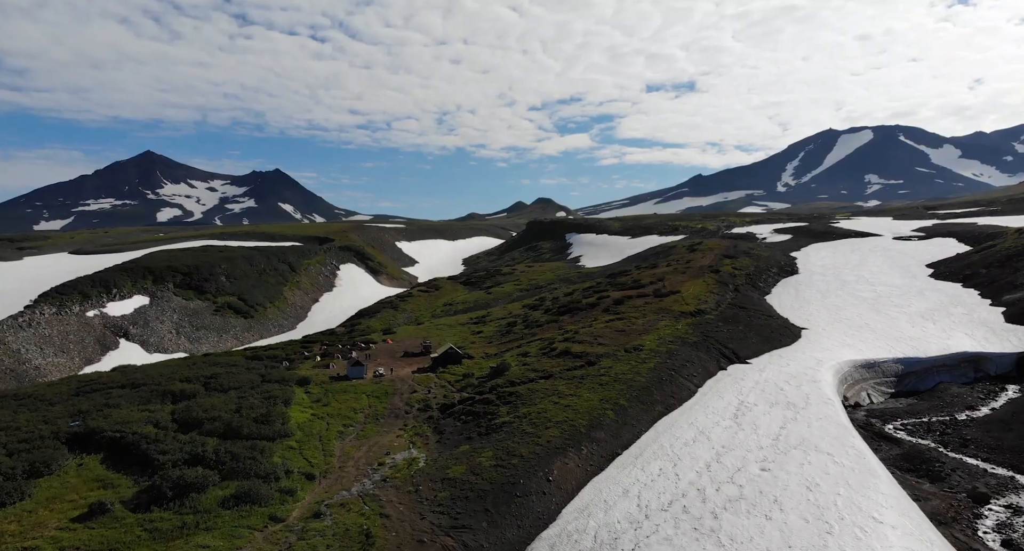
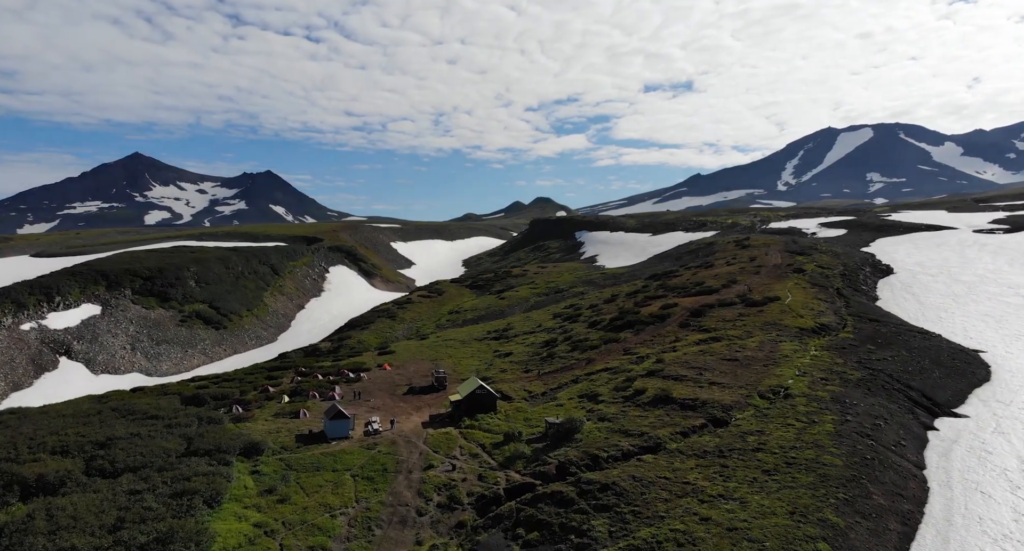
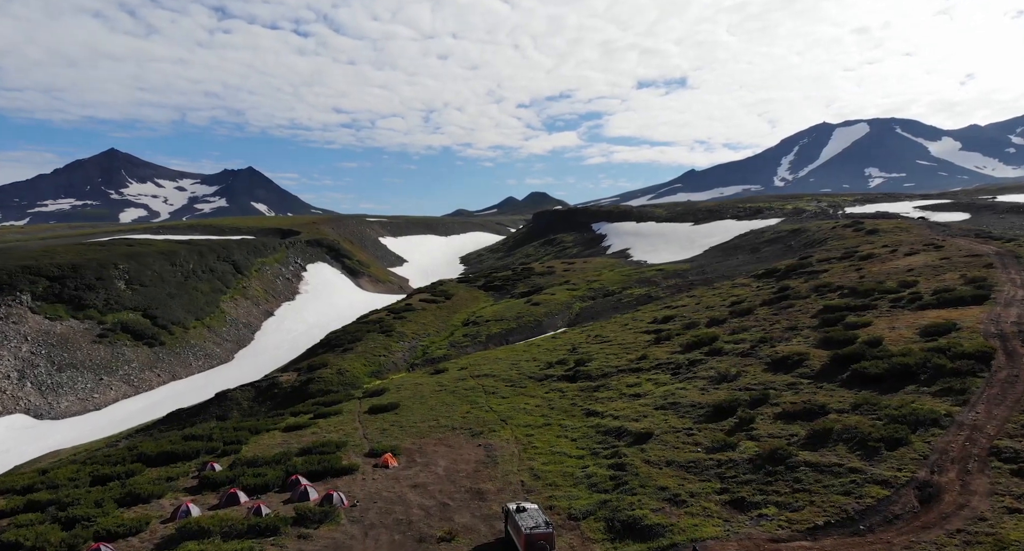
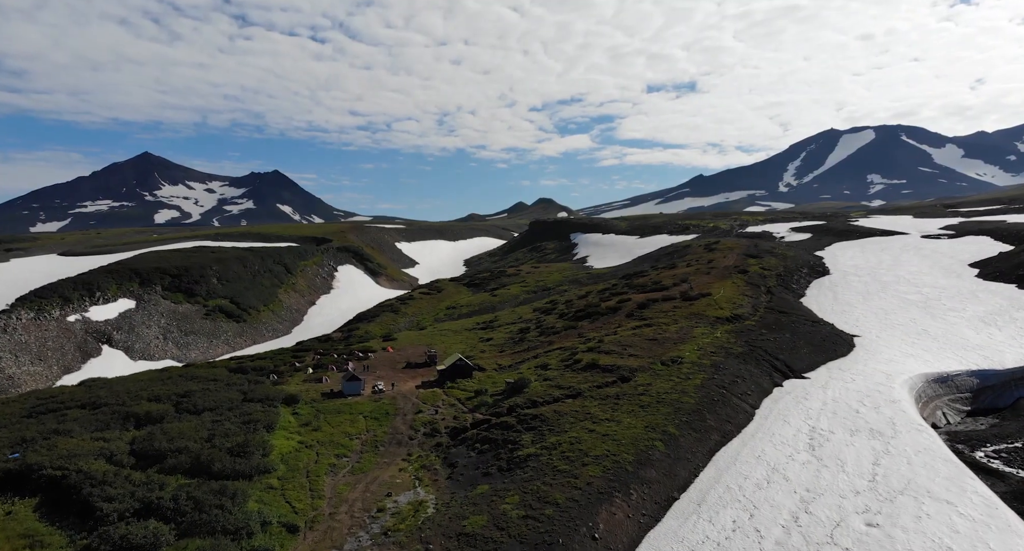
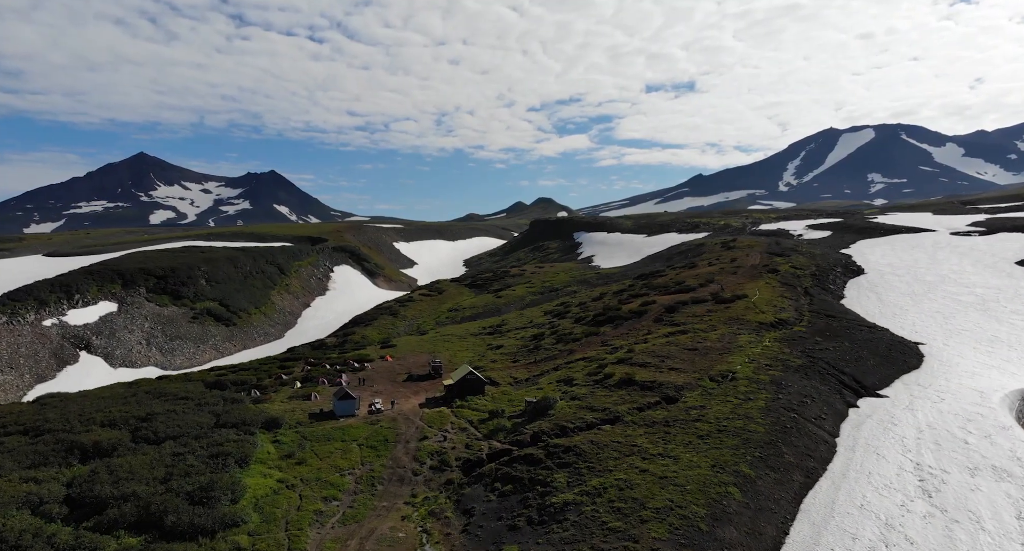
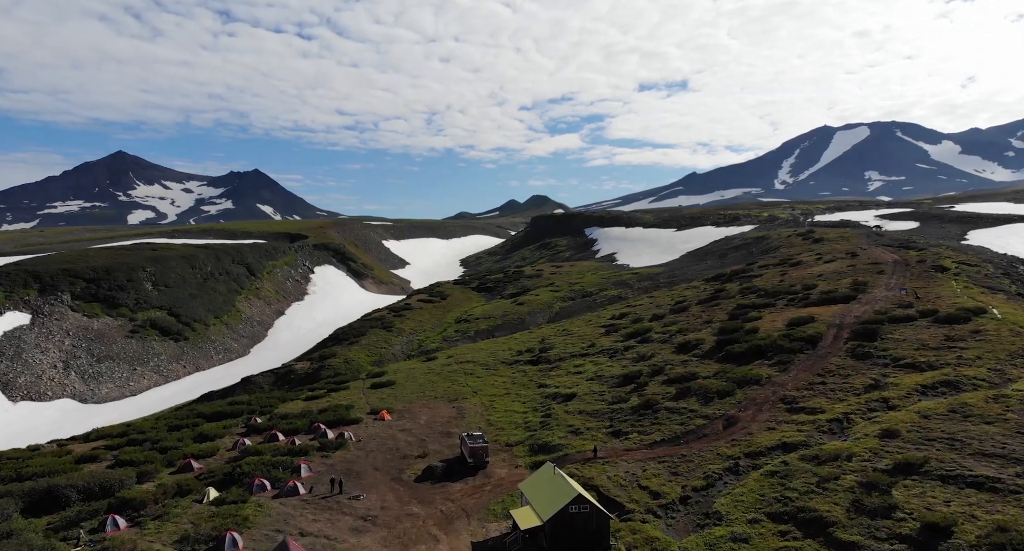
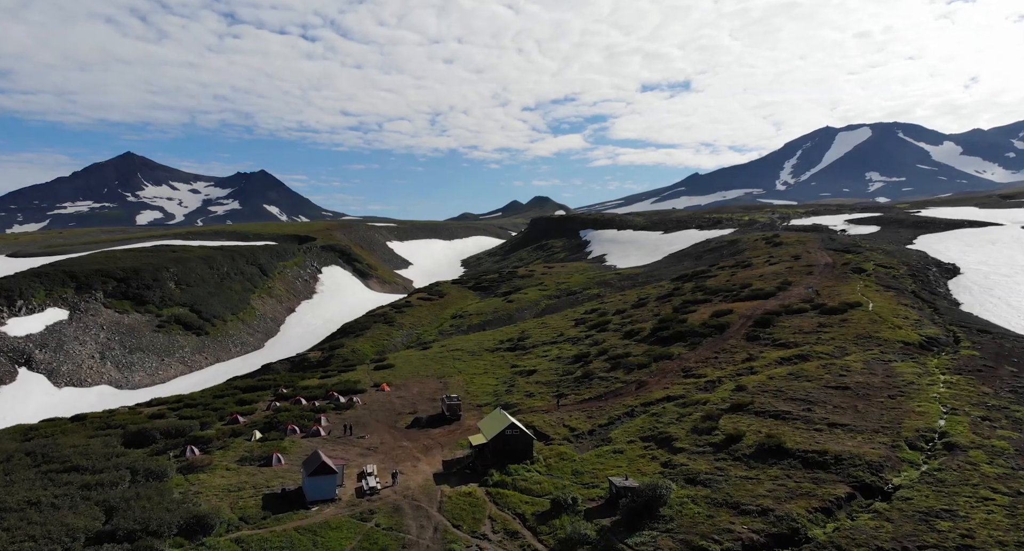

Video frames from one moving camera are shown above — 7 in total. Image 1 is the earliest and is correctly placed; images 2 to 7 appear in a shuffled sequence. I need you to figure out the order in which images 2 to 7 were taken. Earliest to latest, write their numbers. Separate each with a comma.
4, 5, 2, 7, 6, 3
